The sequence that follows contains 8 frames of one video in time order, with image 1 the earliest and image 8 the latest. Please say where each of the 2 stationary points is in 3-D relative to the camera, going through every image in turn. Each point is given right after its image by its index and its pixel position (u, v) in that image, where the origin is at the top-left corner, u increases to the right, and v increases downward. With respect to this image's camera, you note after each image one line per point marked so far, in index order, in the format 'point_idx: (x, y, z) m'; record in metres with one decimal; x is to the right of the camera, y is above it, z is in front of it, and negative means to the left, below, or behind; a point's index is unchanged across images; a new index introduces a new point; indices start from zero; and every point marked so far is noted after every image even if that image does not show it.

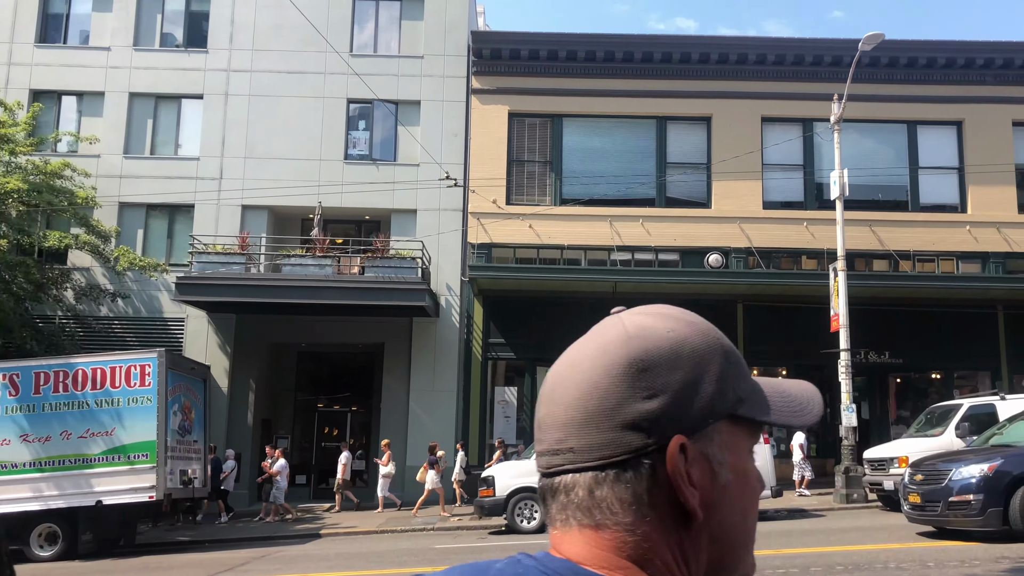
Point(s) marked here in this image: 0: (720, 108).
0: (+4.6, +3.9, +19.3) m
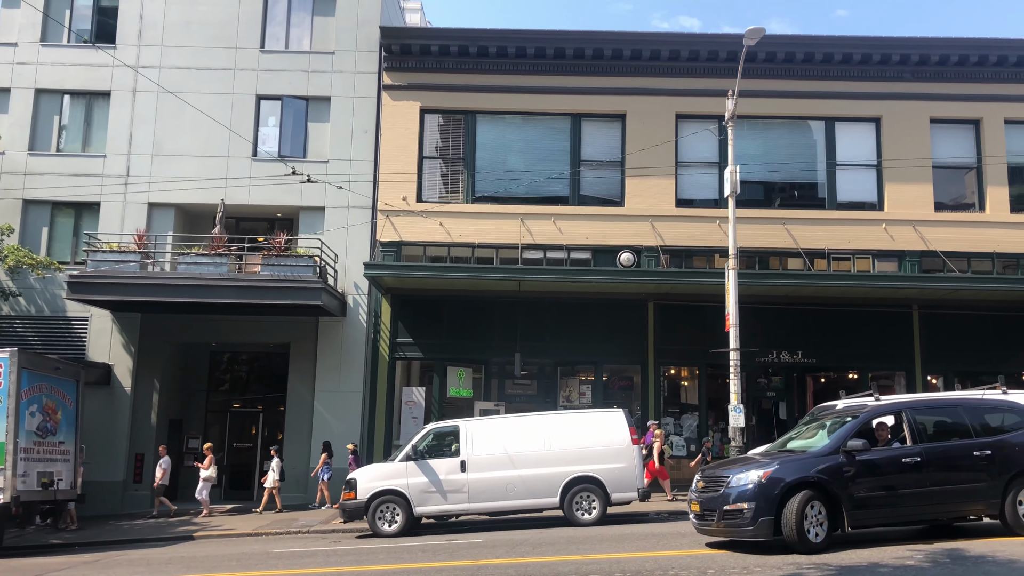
0: (+2.6, +4.0, +19.0) m
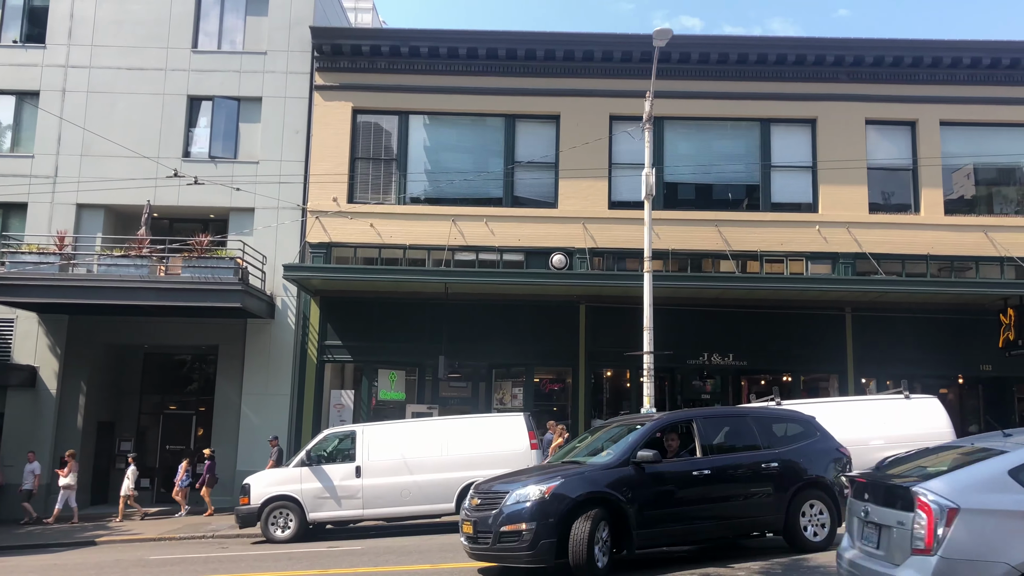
0: (+1.2, +3.9, +18.9) m
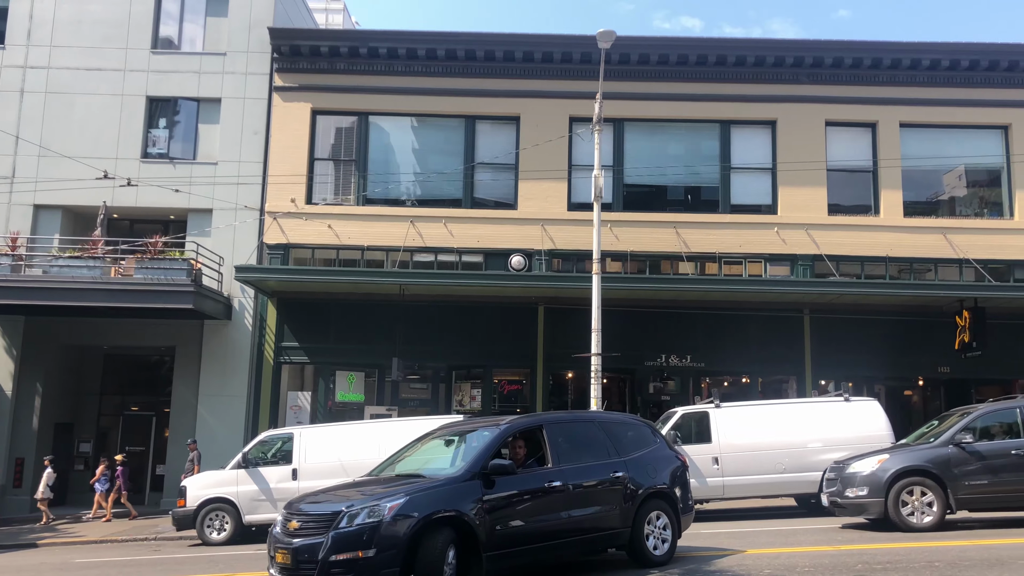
0: (+0.3, +3.9, +18.9) m
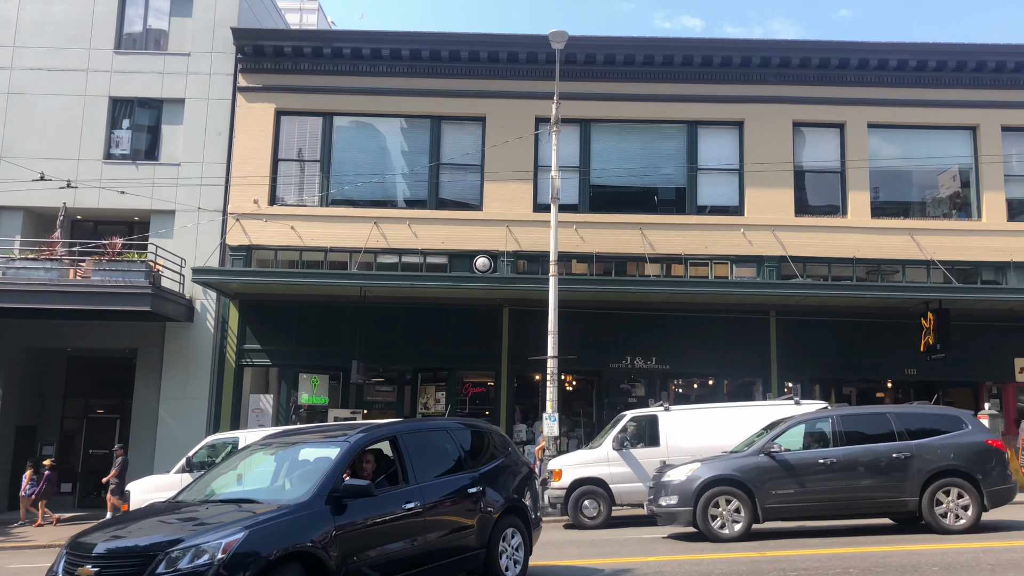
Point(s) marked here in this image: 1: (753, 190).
0: (-0.4, +3.9, +18.8) m
1: (+5.1, +2.1, +18.6) m
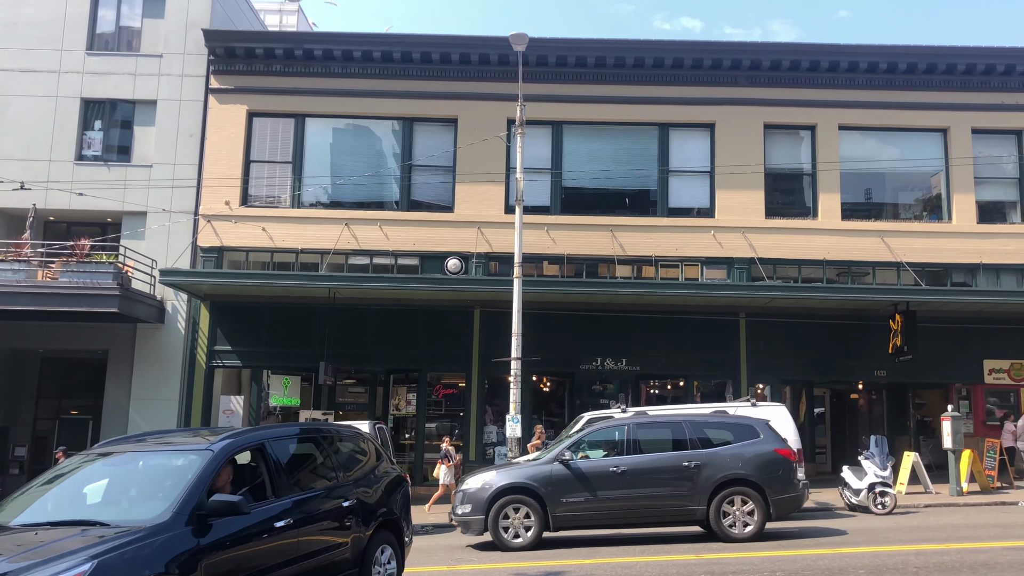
0: (-1.0, +3.8, +18.8) m
1: (+4.5, +2.0, +18.6) m
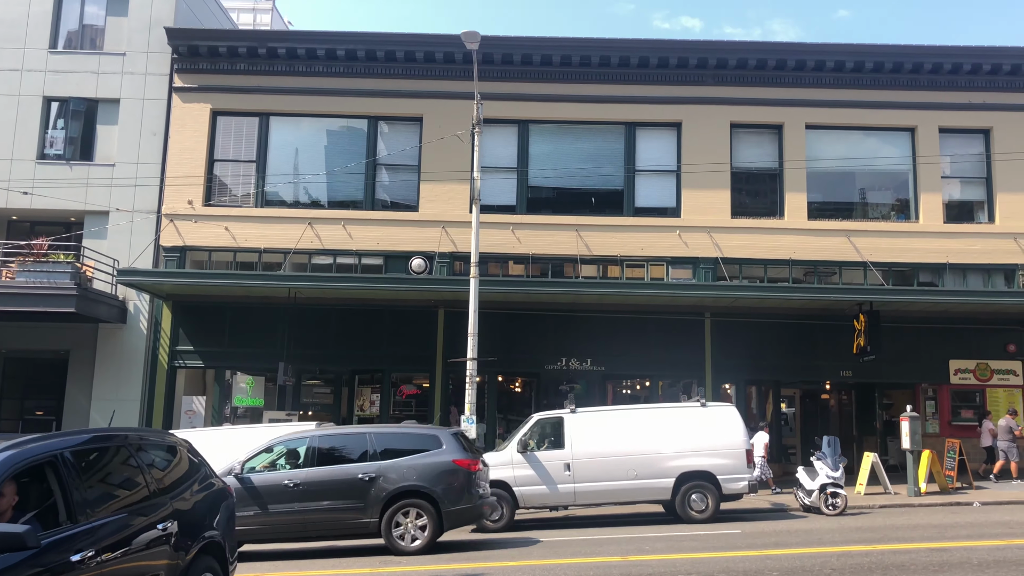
0: (-1.8, +3.8, +18.7) m
1: (+3.8, +2.0, +18.5) m
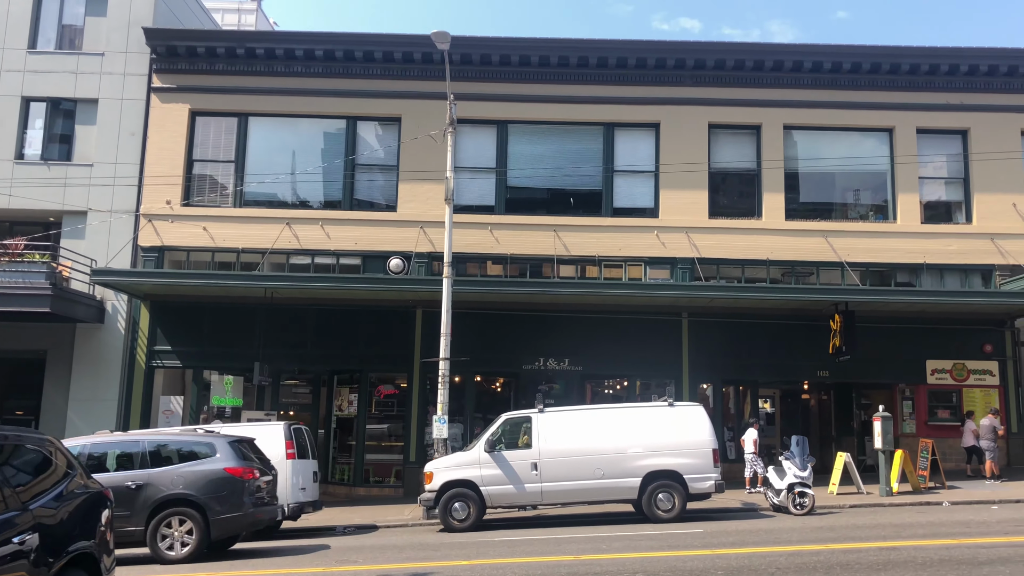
0: (-2.2, +3.8, +18.7) m
1: (+3.3, +2.0, +18.6) m
